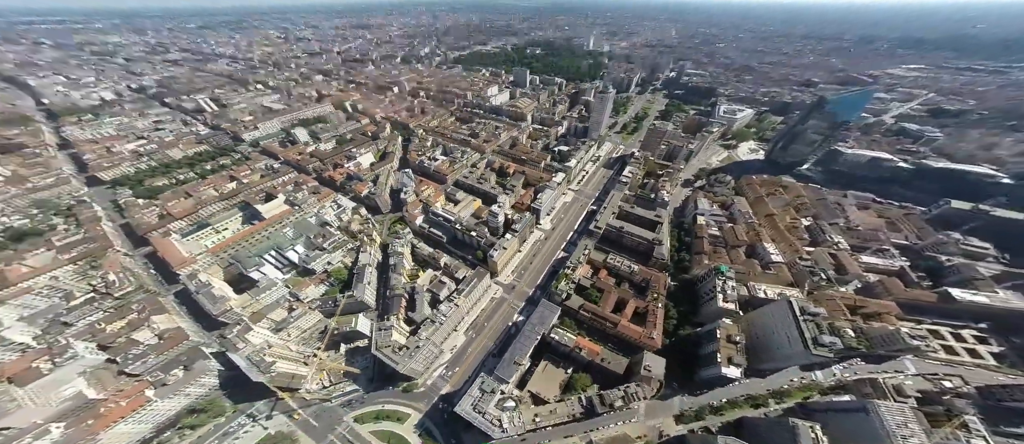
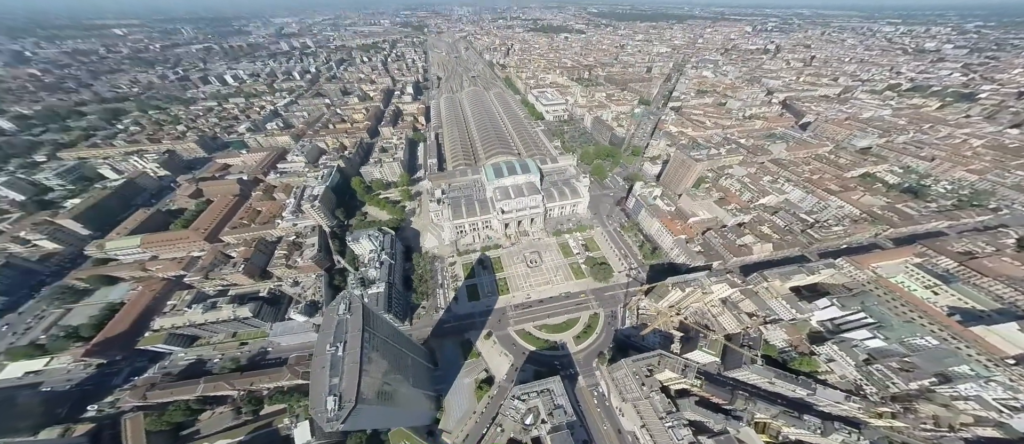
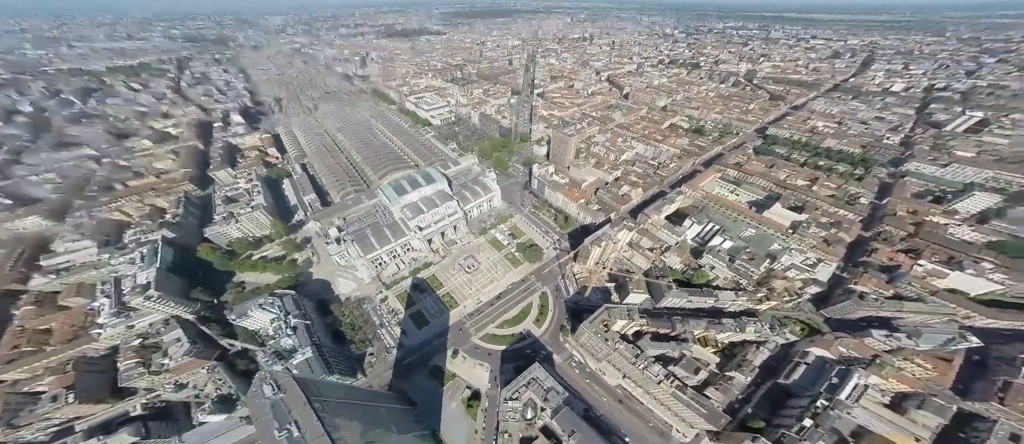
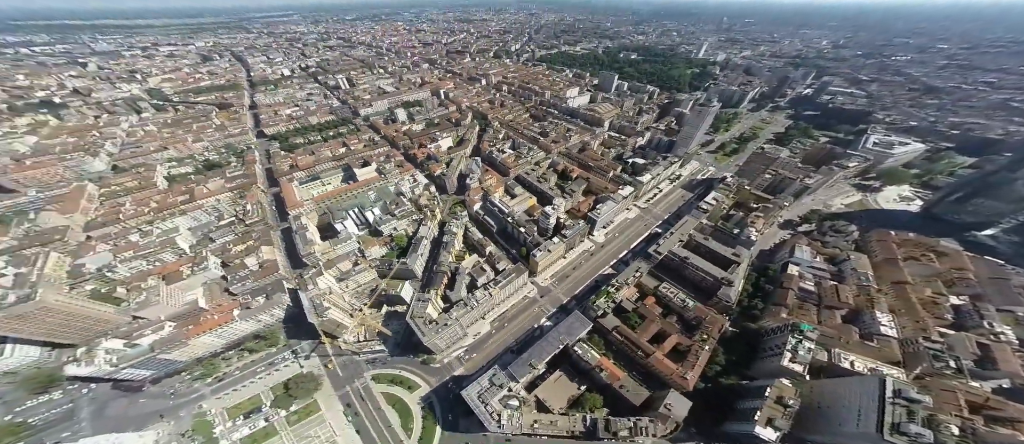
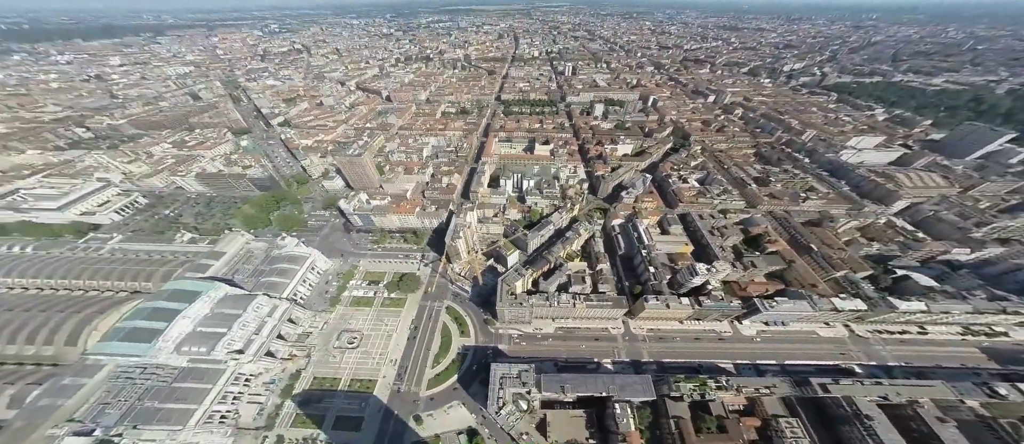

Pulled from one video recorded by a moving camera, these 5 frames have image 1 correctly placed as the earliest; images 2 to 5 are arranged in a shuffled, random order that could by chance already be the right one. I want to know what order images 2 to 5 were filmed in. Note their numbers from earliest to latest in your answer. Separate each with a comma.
4, 5, 3, 2
